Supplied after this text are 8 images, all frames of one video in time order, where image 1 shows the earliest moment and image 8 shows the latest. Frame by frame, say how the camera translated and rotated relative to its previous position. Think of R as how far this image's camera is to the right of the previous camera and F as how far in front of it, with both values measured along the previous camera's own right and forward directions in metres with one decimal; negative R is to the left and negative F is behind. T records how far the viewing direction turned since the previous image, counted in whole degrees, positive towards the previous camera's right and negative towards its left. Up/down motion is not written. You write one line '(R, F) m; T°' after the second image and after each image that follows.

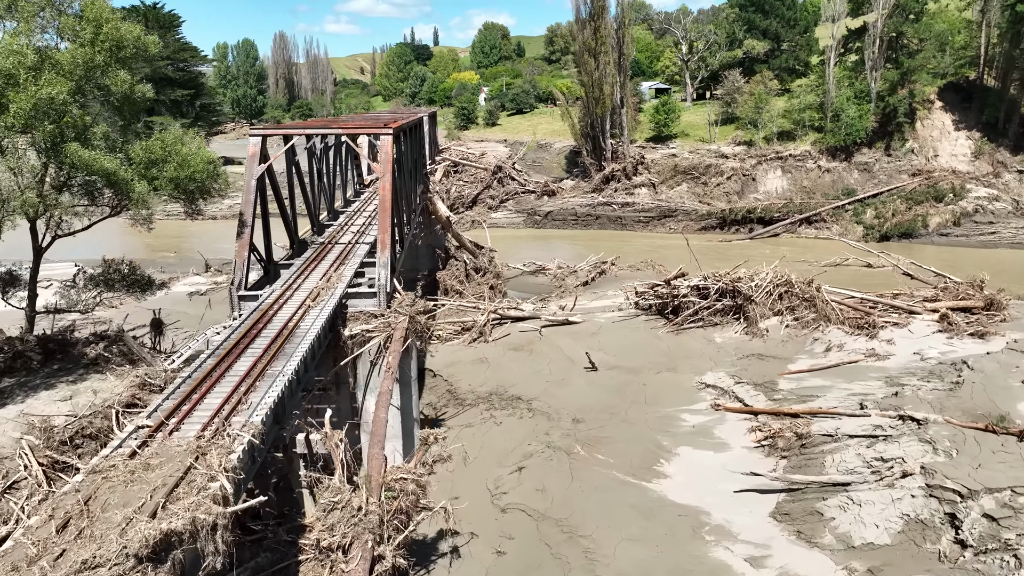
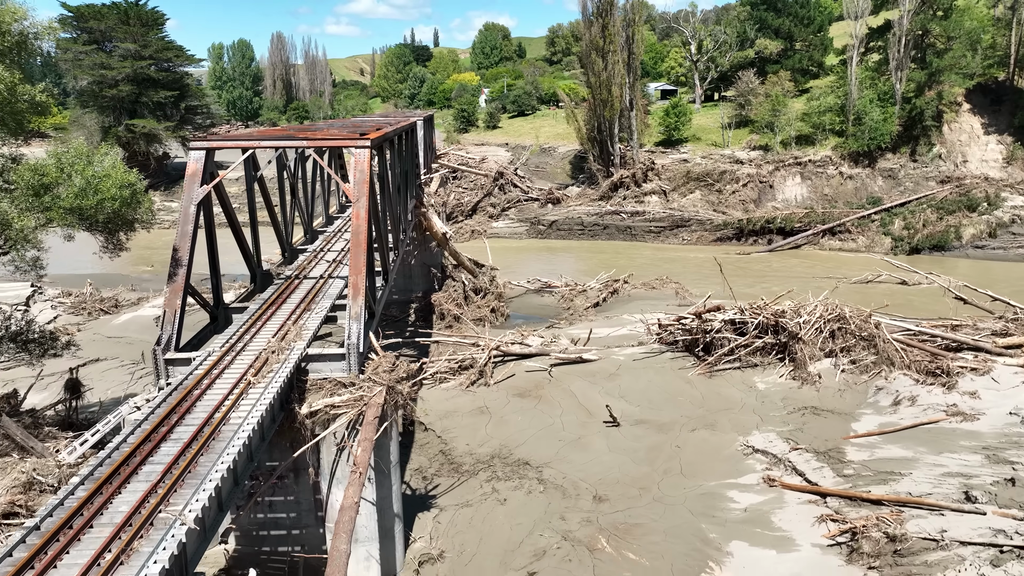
(-0.1, +1.7) m; 0°
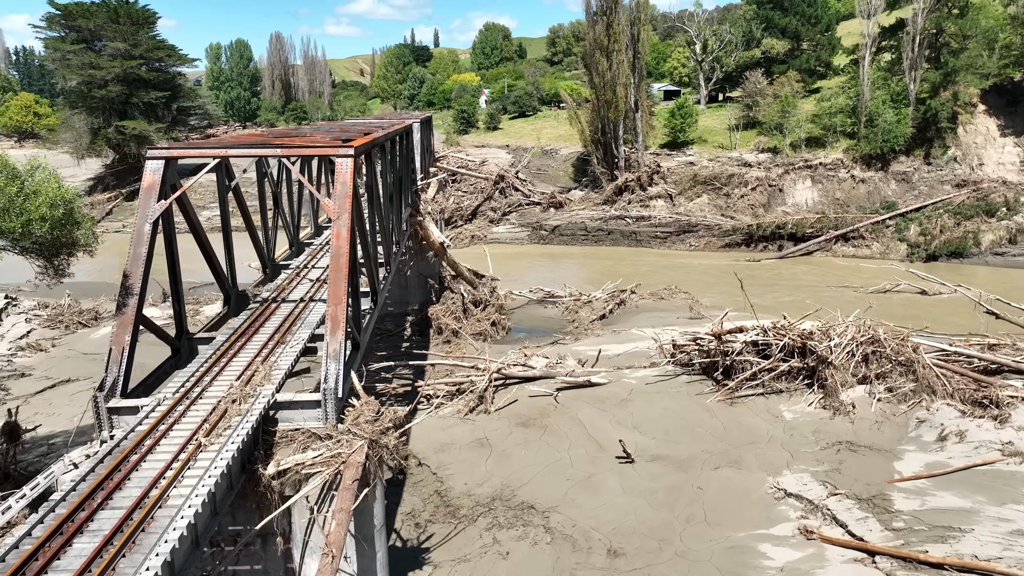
(0.0, +0.9) m; 0°
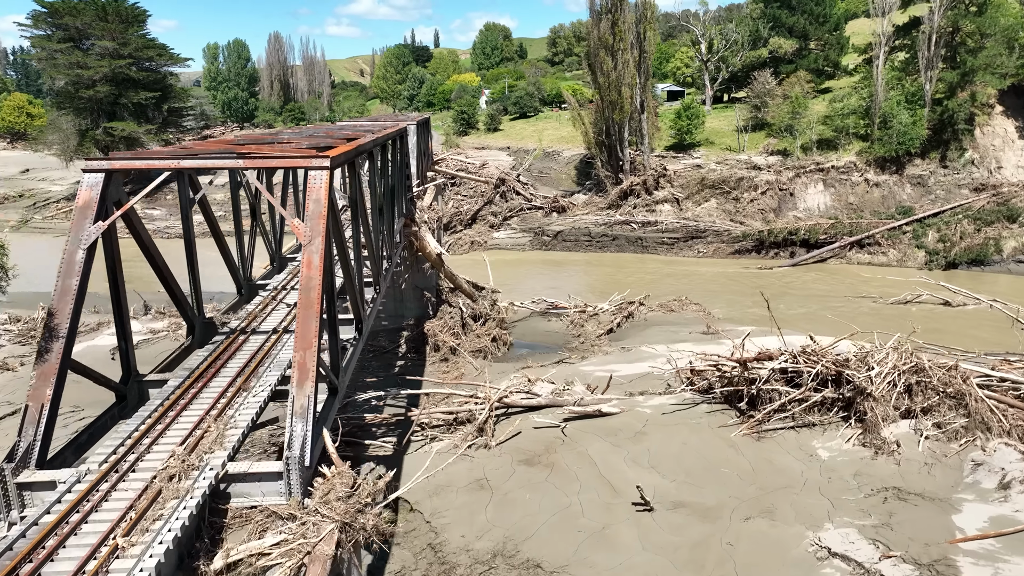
(0.0, +0.9) m; 0°
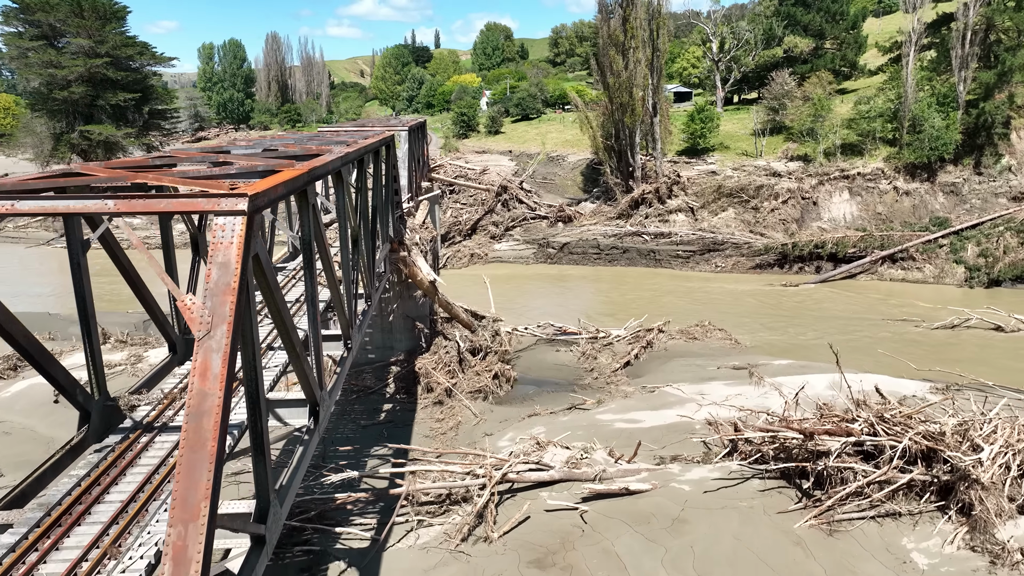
(-0.1, +1.8) m; 0°
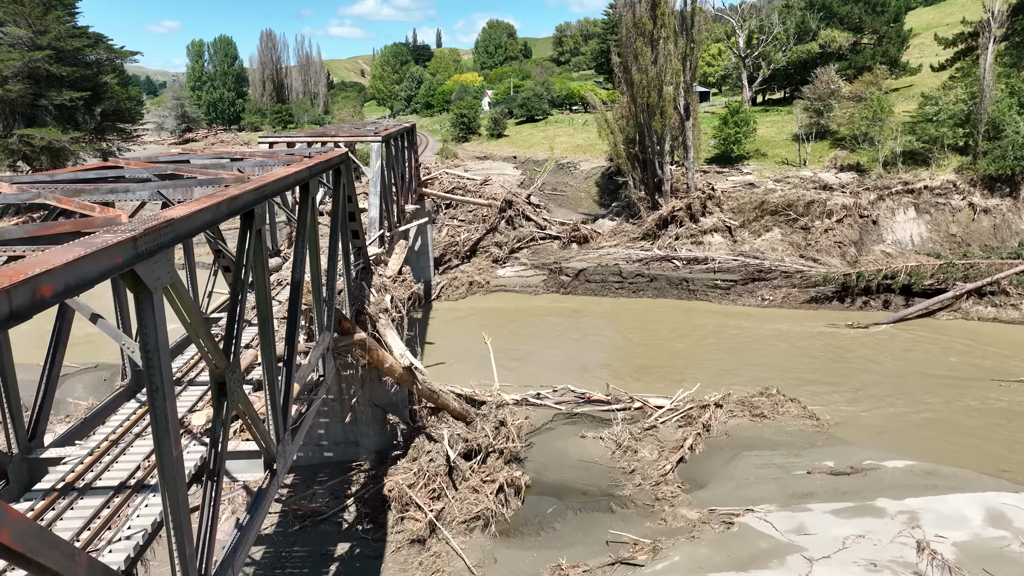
(-0.1, +3.6) m; 0°
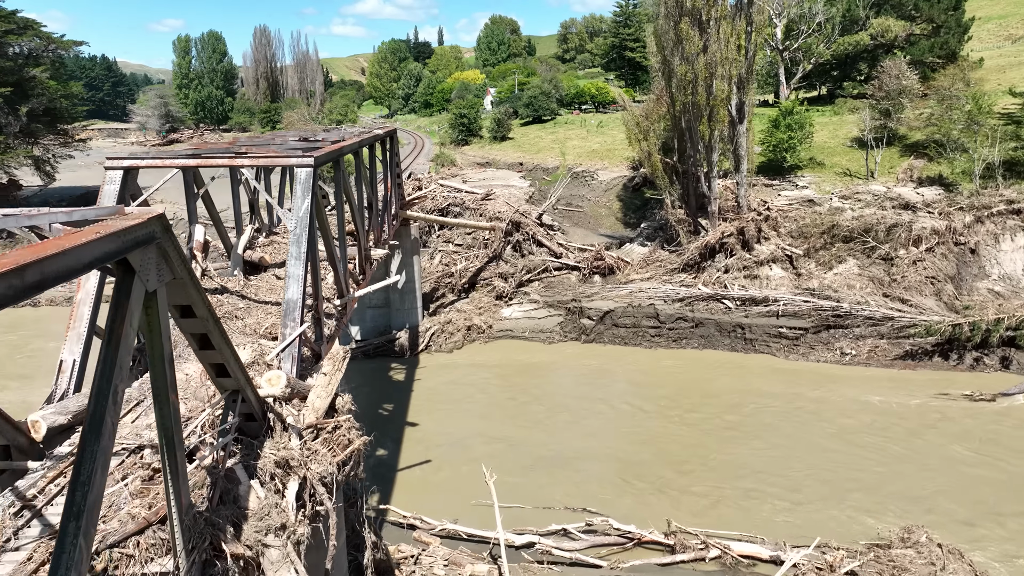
(-0.1, +4.1) m; 0°
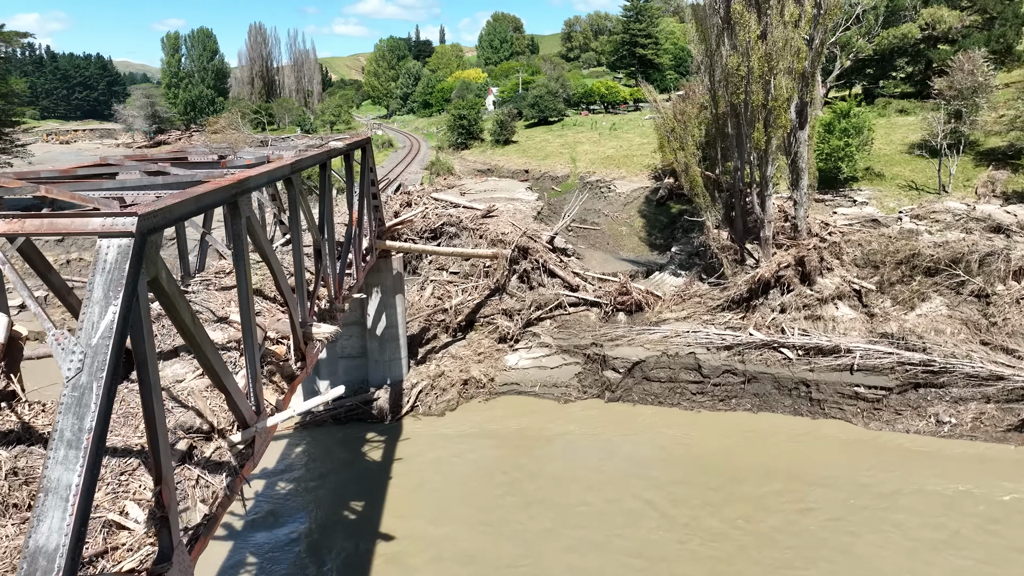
(-0.1, +3.1) m; 0°
